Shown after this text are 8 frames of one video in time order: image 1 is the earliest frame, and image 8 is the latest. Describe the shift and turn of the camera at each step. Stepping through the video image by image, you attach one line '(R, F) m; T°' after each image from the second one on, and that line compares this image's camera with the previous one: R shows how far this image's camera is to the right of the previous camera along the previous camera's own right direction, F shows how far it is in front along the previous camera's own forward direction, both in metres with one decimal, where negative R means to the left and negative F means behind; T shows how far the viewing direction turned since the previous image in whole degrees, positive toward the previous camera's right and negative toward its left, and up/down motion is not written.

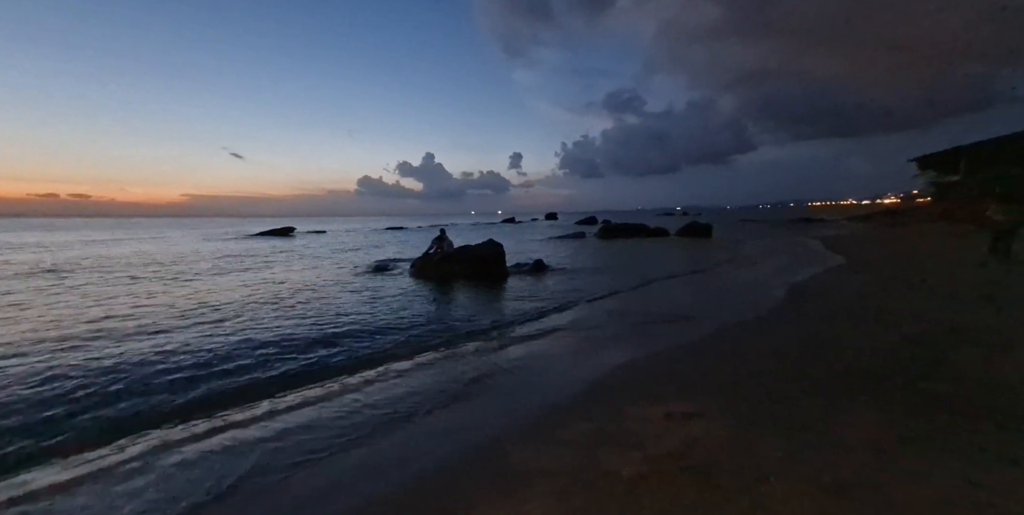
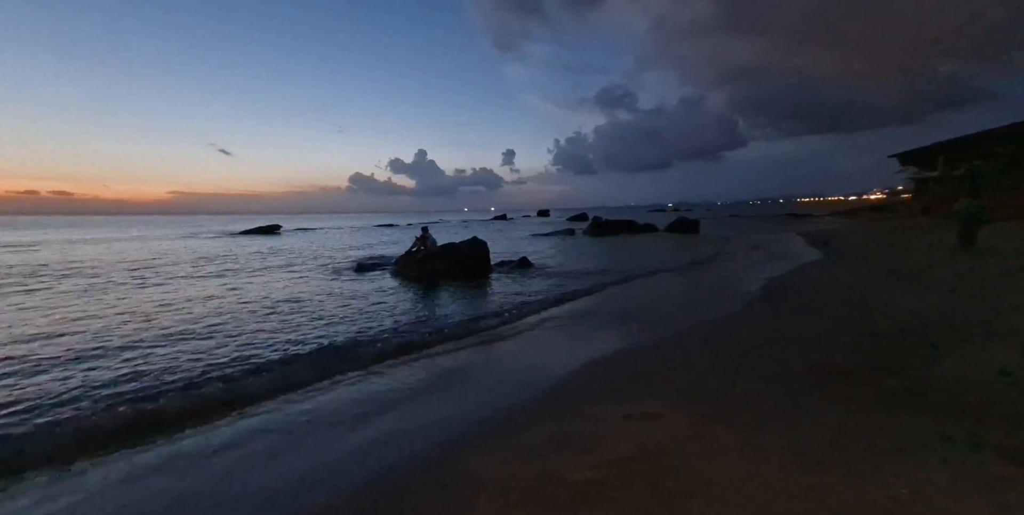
(+0.4, +0.1) m; +1°
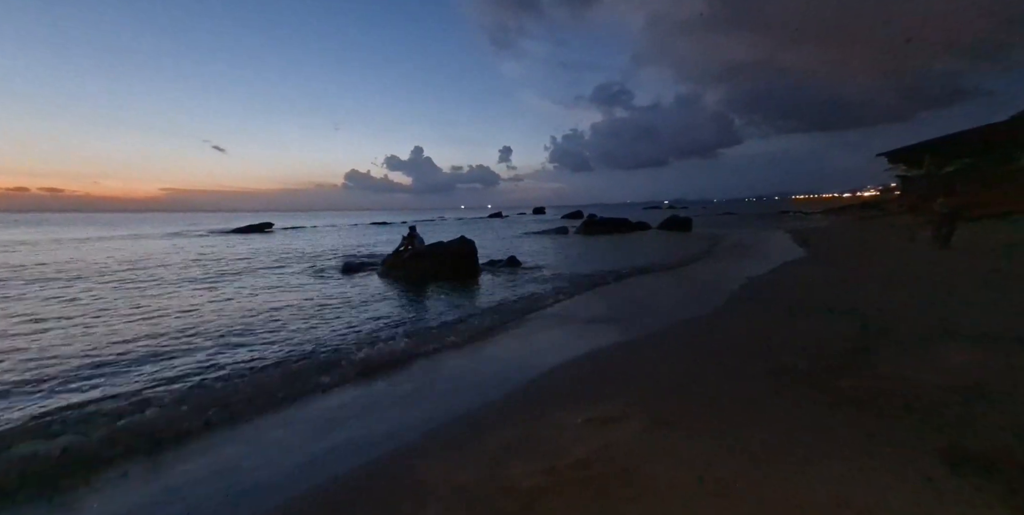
(+0.4, 0.0) m; +1°
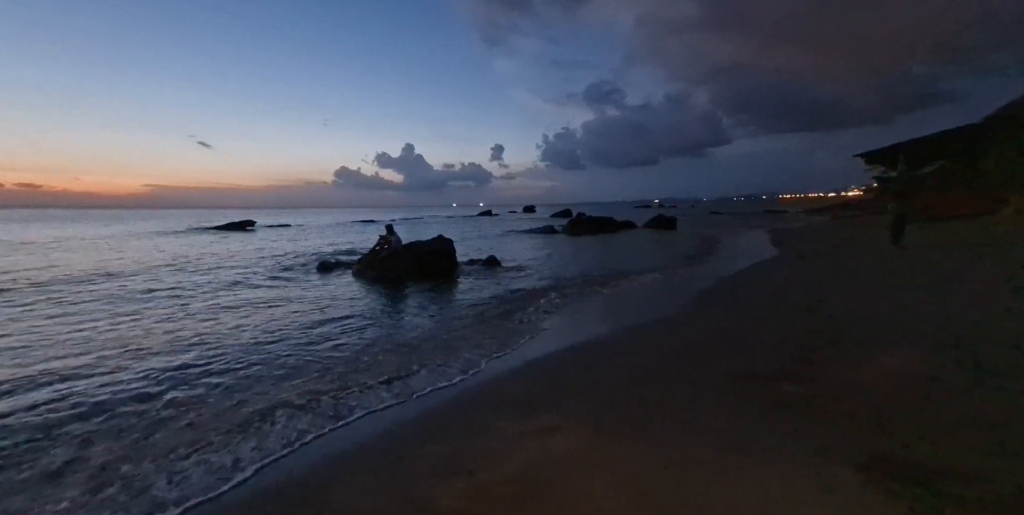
(+0.6, +0.1) m; +1°
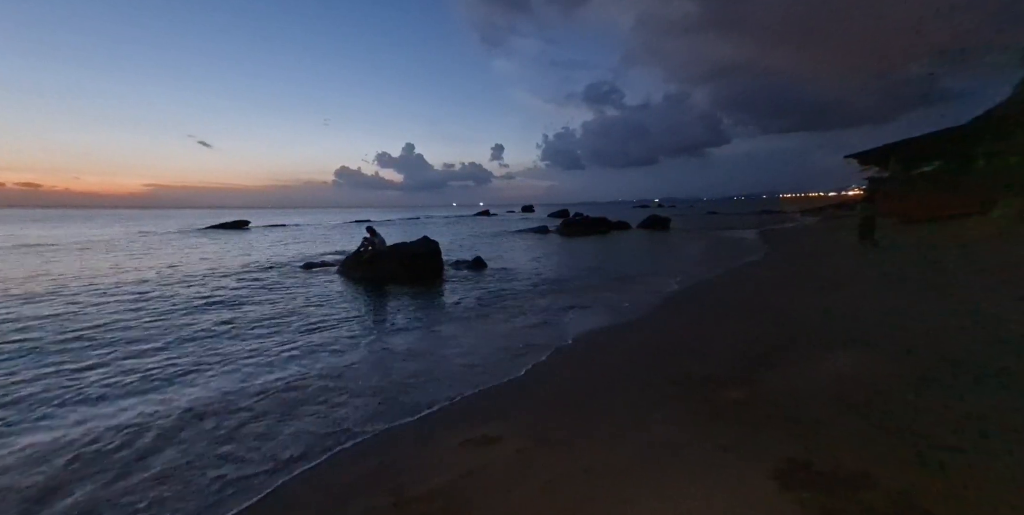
(+0.6, +0.1) m; 0°
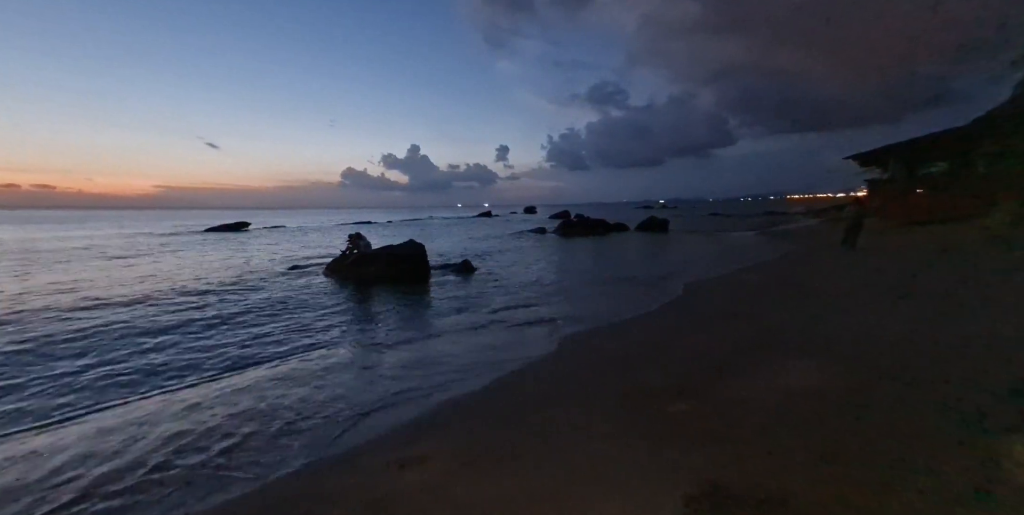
(+0.8, +0.2) m; 0°
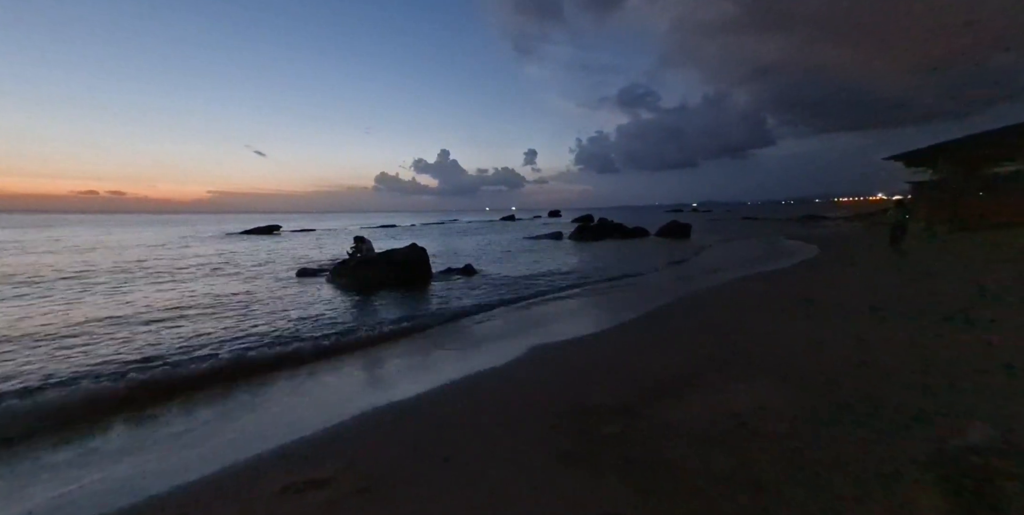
(+1.1, +0.3) m; -4°
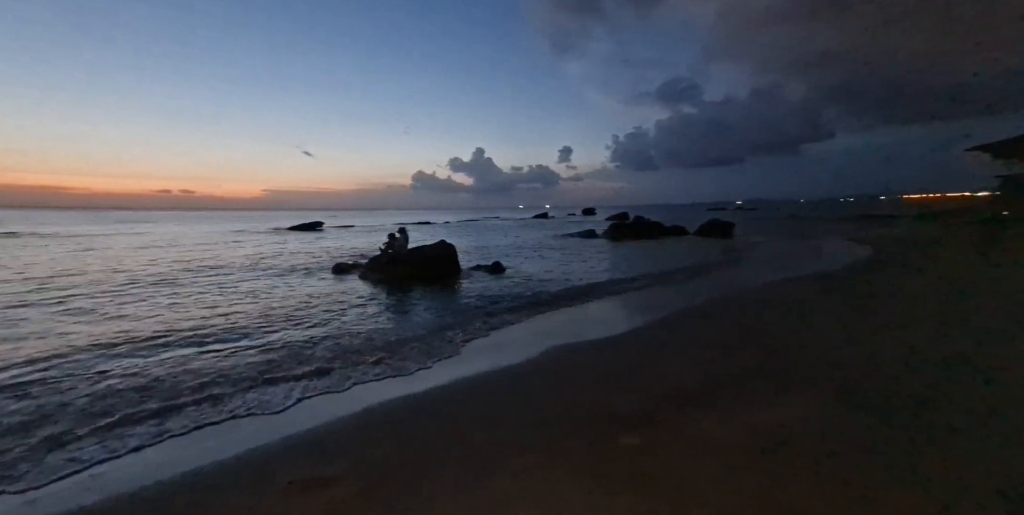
(+0.2, +0.2) m; -5°
